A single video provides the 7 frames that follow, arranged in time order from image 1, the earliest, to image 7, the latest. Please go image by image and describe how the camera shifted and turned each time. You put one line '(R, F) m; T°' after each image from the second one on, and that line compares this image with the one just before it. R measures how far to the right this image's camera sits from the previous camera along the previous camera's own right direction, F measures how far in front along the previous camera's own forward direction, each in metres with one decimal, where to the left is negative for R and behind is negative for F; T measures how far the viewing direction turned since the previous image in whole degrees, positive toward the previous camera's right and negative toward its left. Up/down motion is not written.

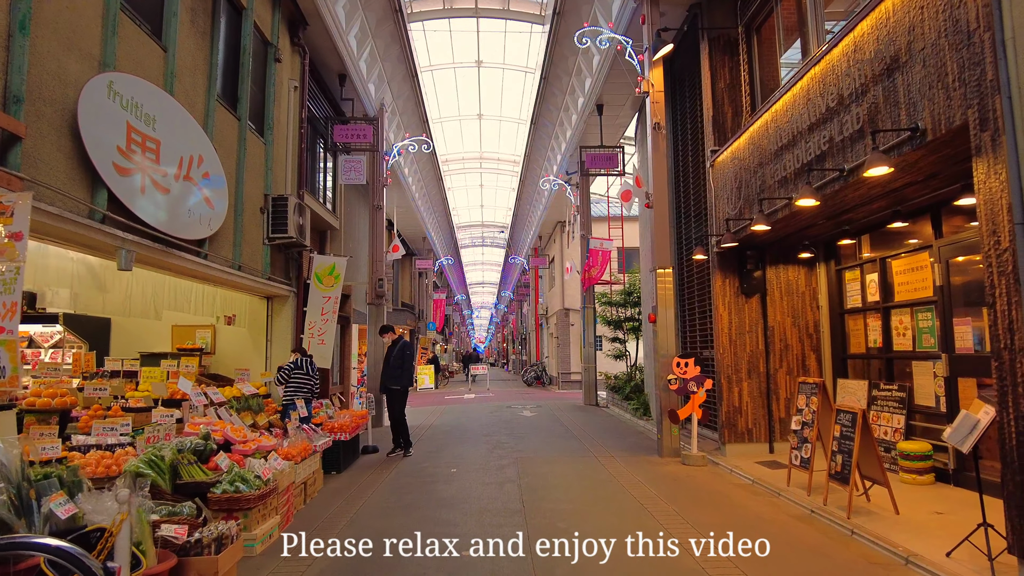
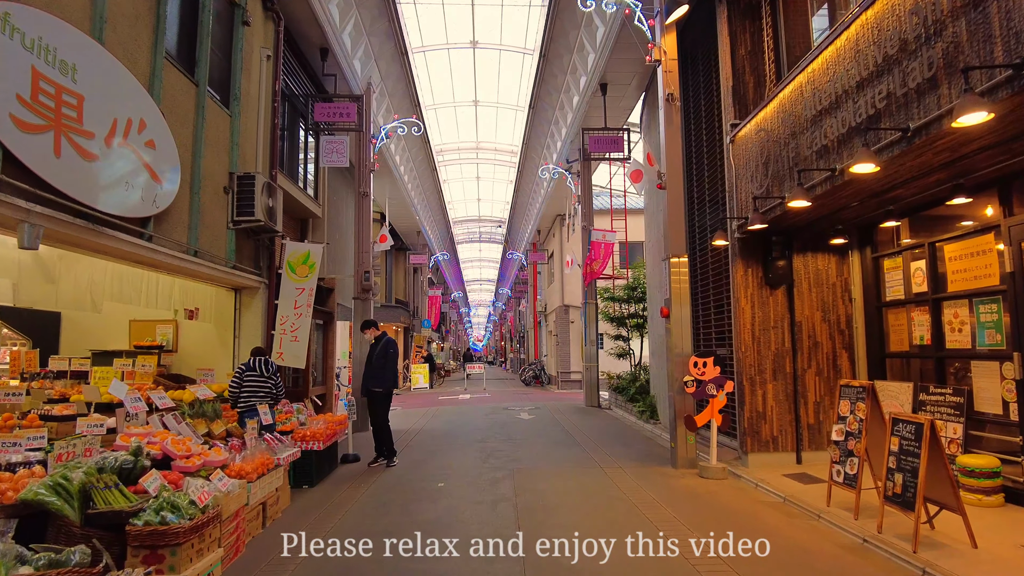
(0.0, +0.9) m; 0°
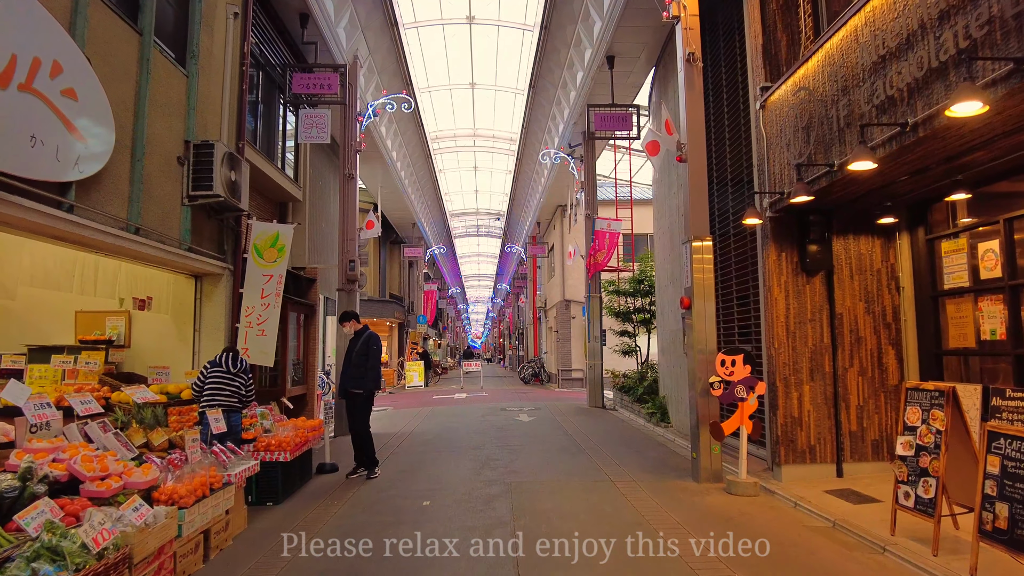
(0.0, +1.0) m; 0°
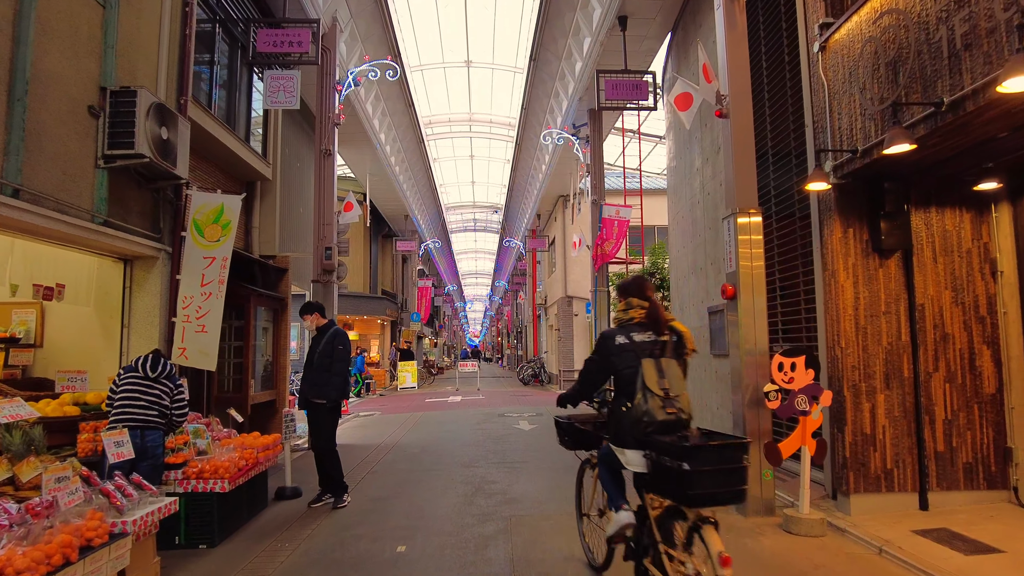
(0.0, +1.4) m; 0°
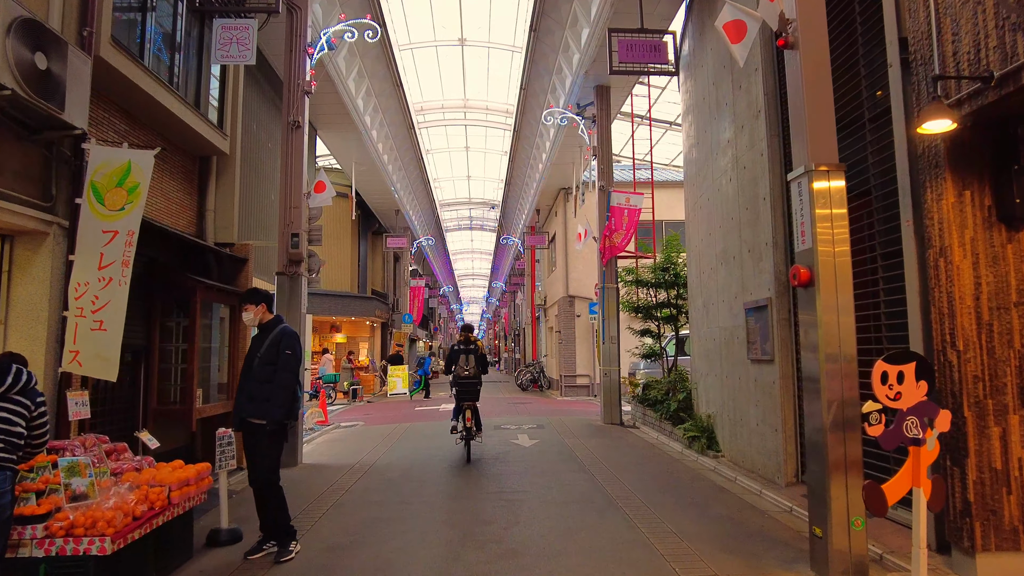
(0.0, +1.4) m; 0°
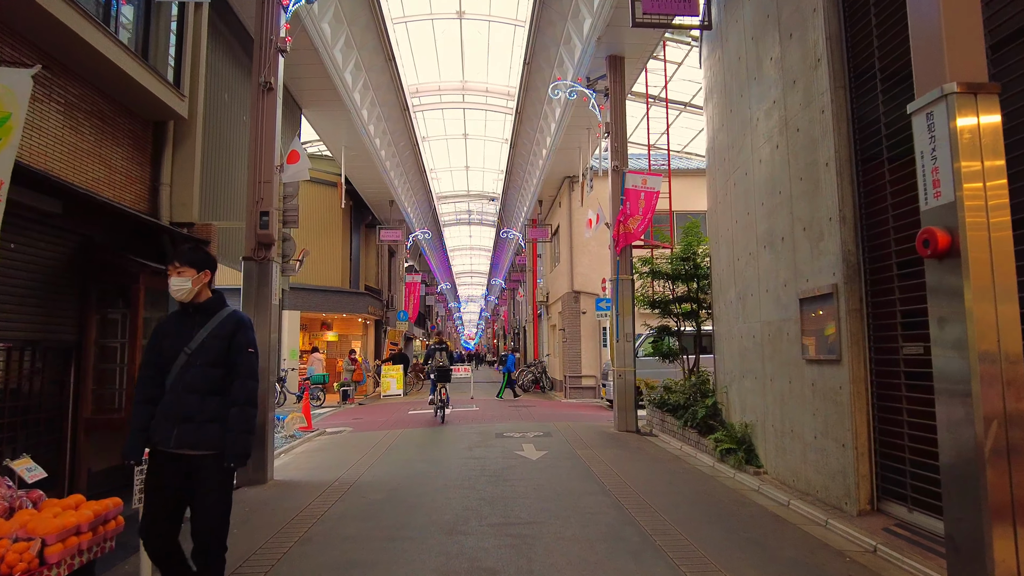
(-0.1, +1.2) m; 0°
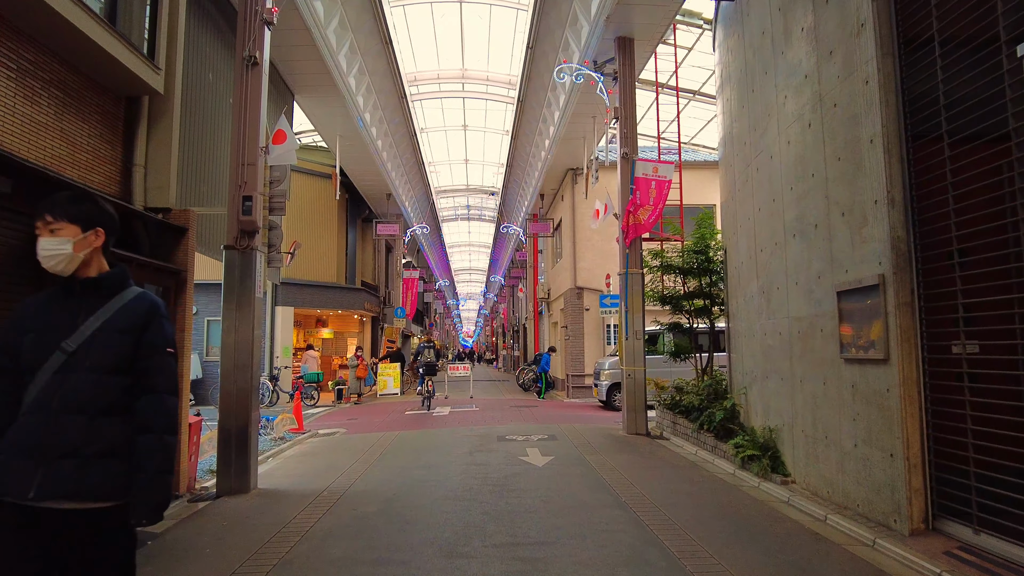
(-0.1, +0.6) m; 0°
